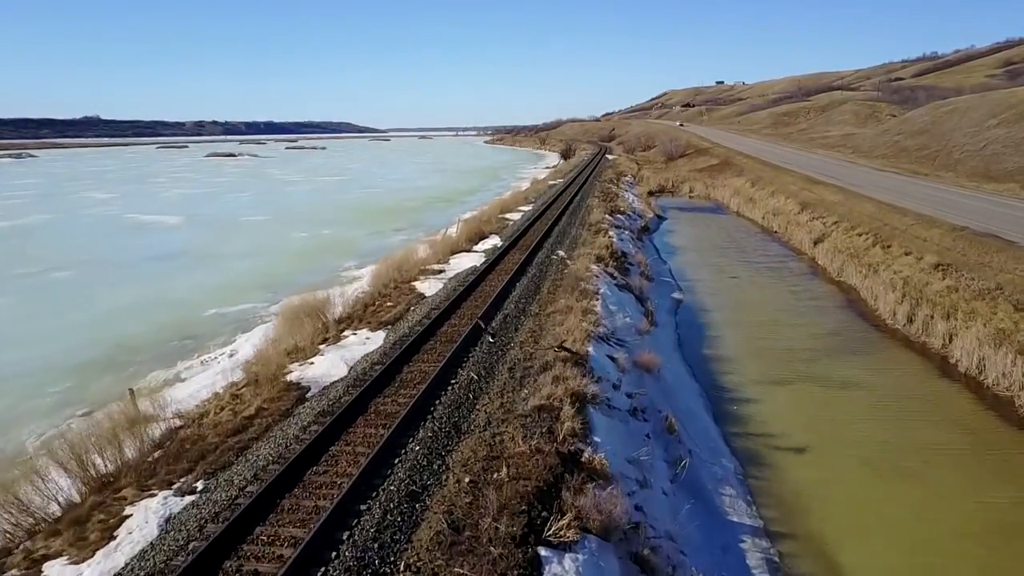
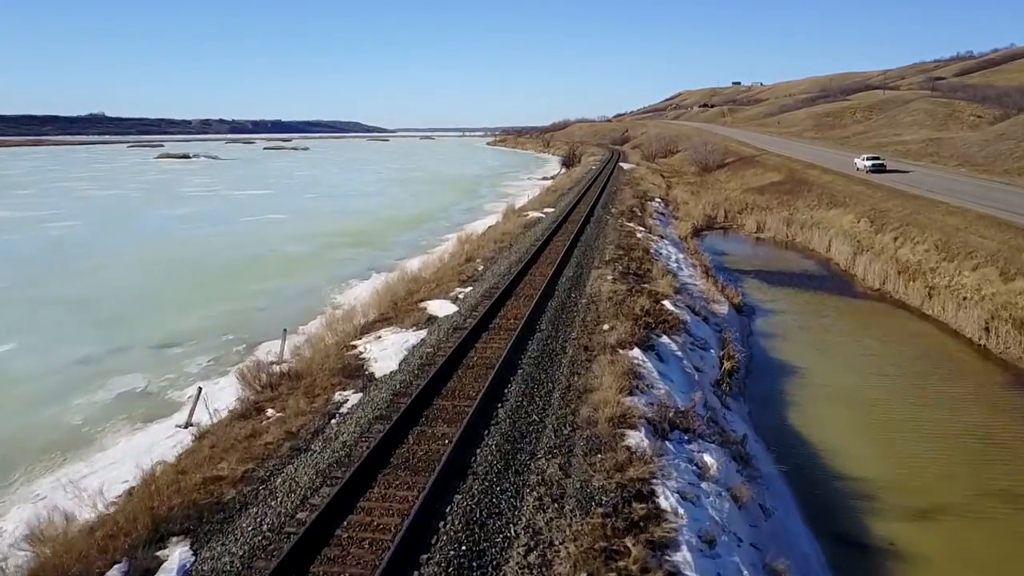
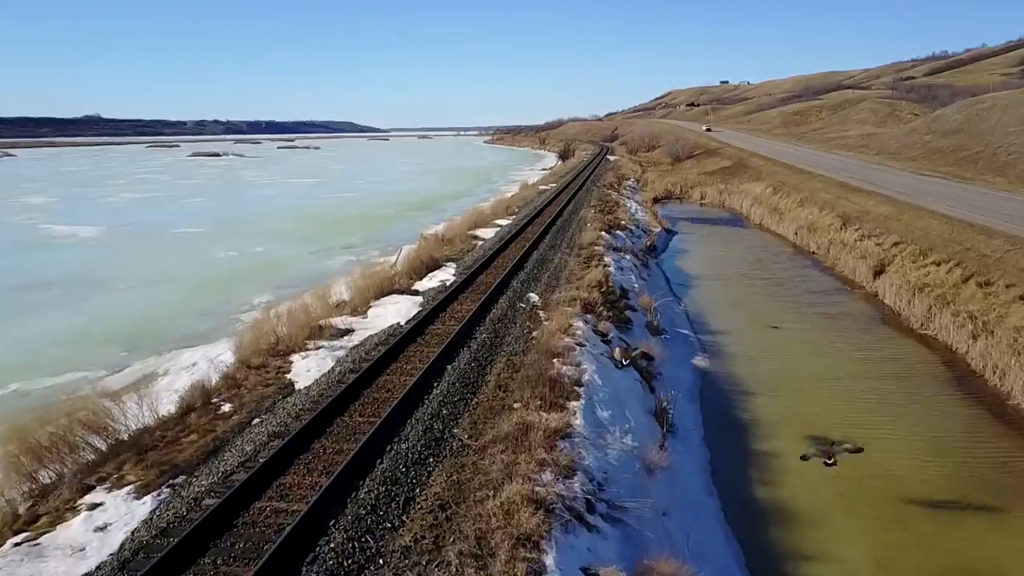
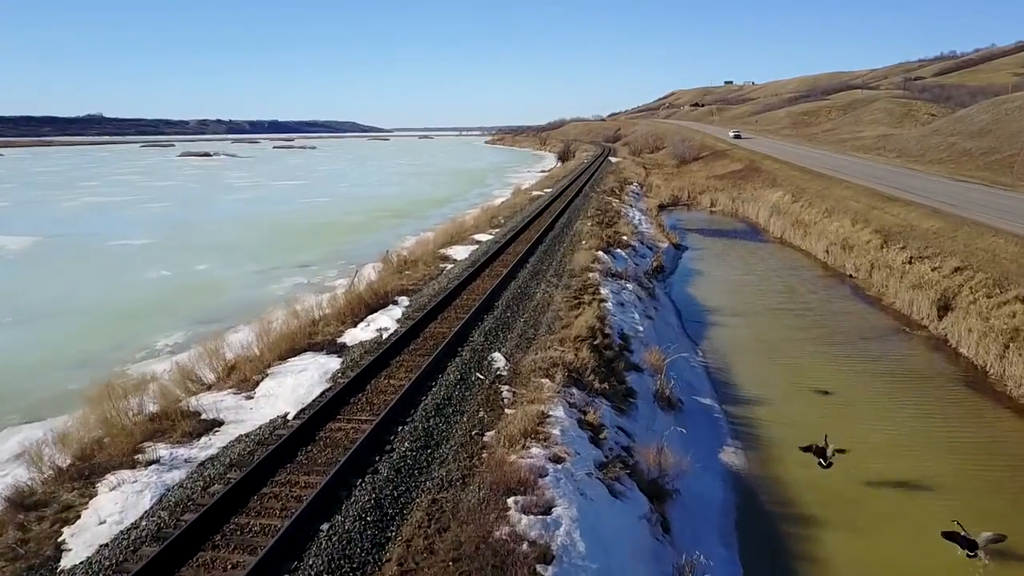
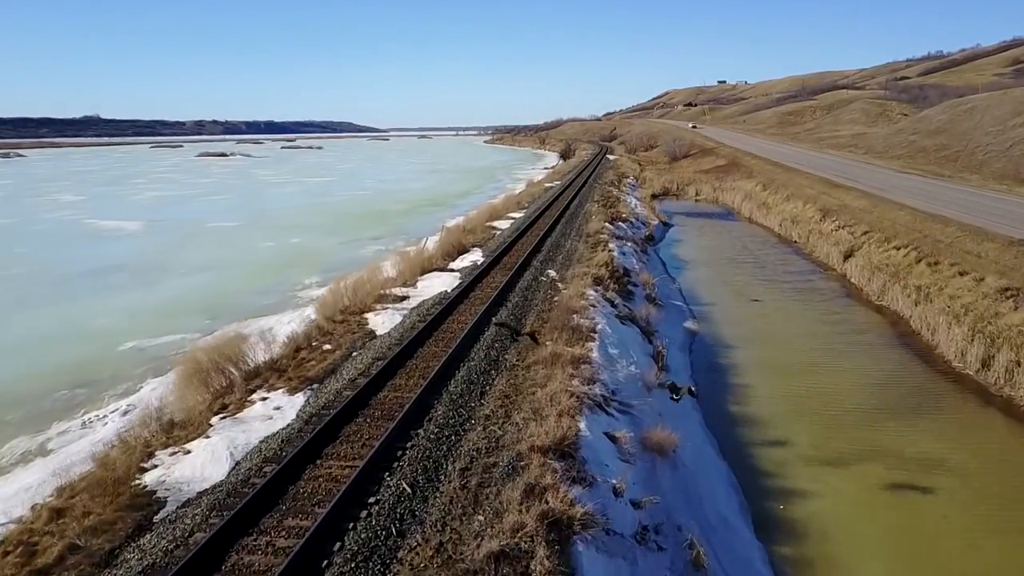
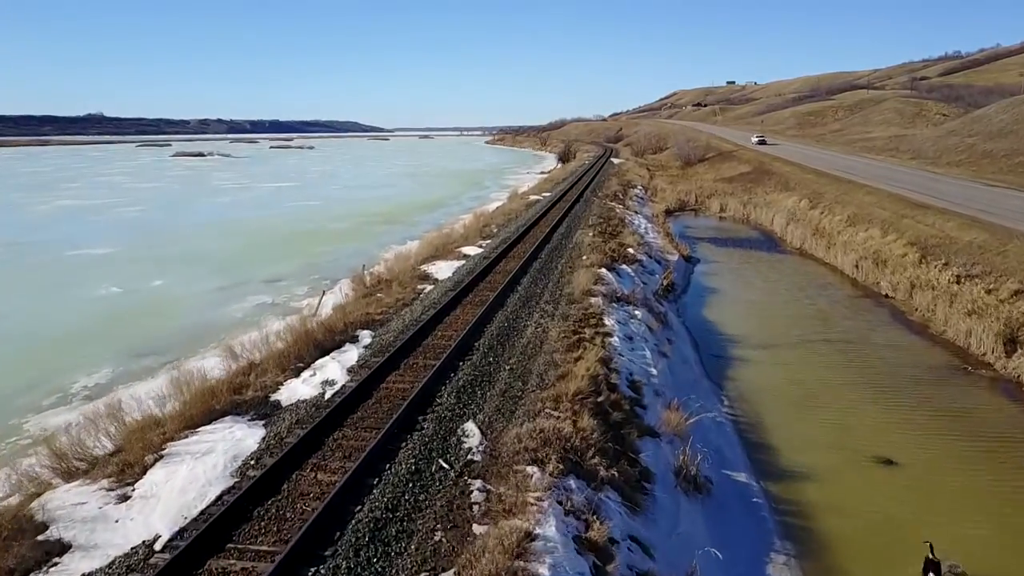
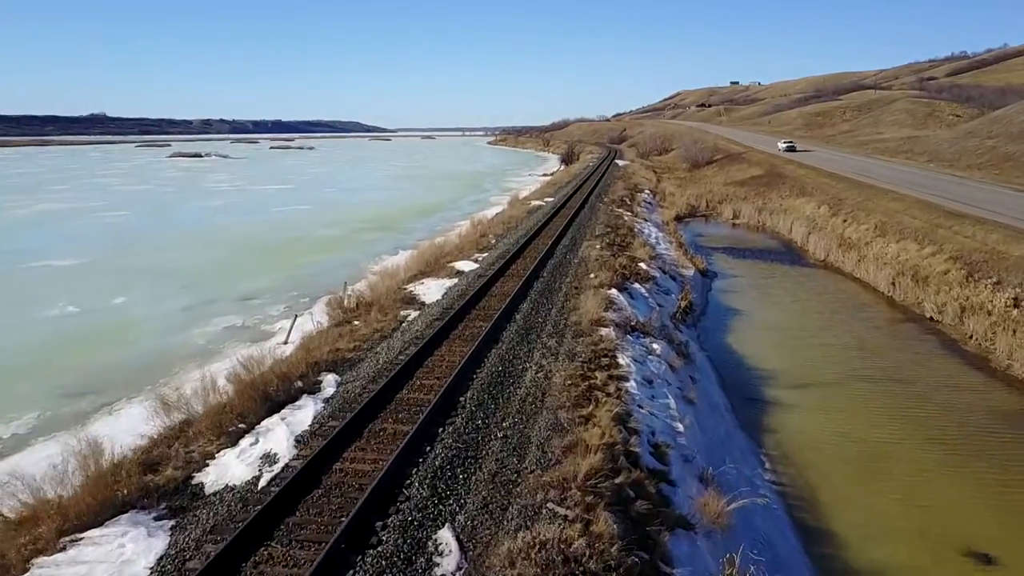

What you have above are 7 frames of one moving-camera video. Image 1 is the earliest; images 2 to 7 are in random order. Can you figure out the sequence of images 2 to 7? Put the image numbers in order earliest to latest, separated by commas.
5, 3, 4, 6, 7, 2
